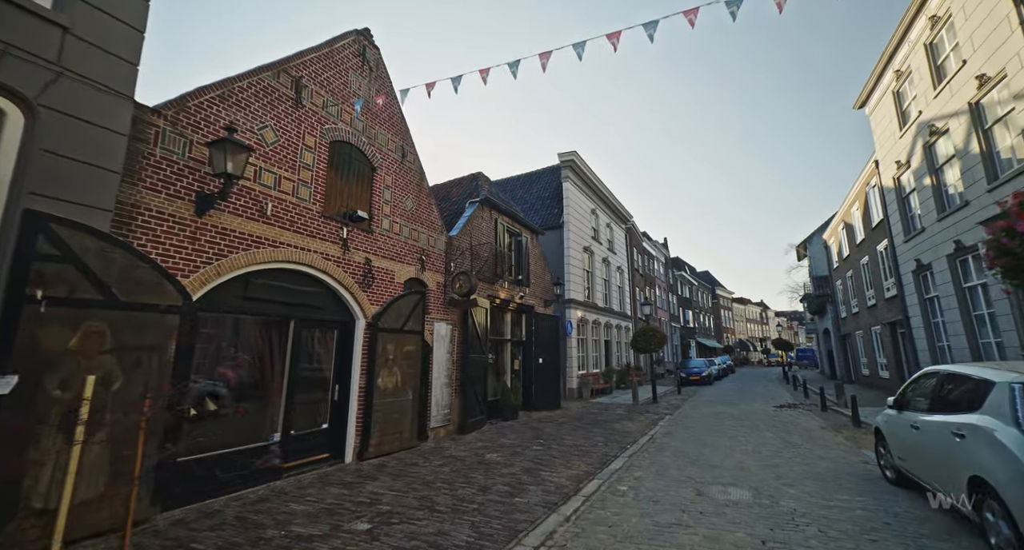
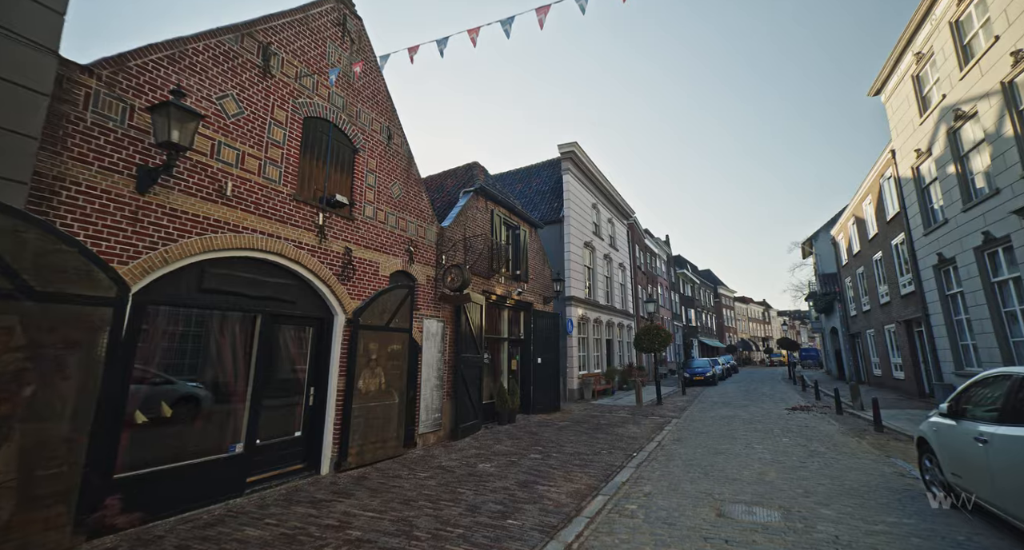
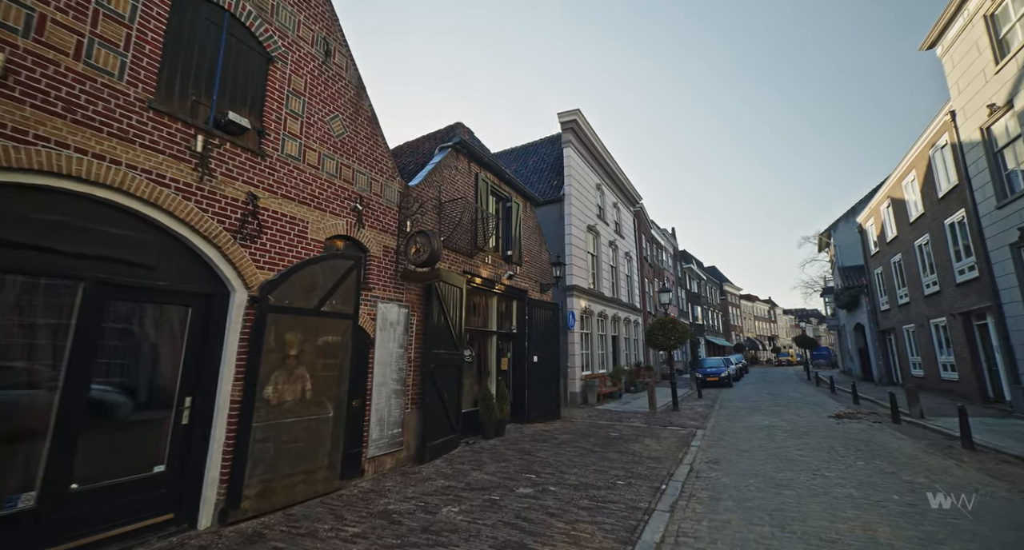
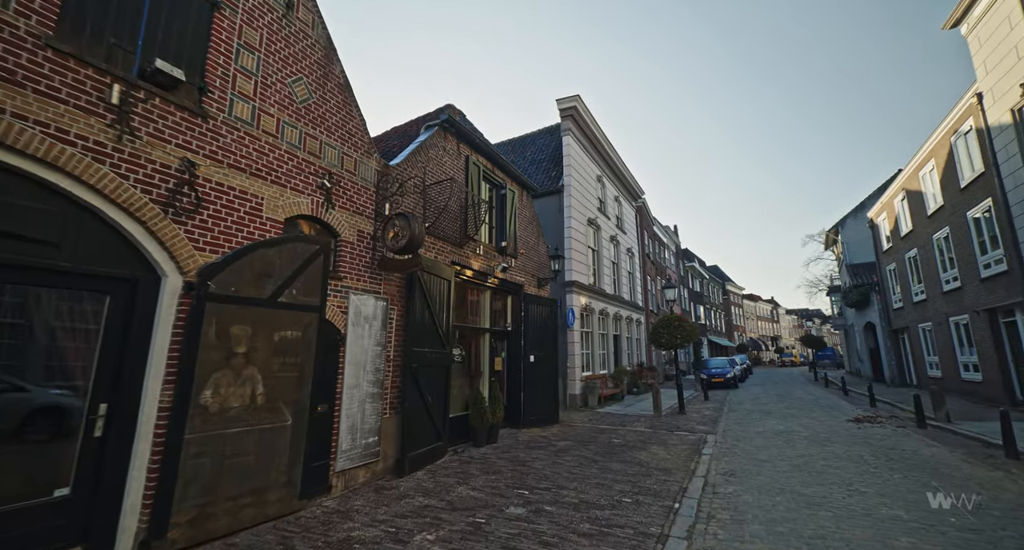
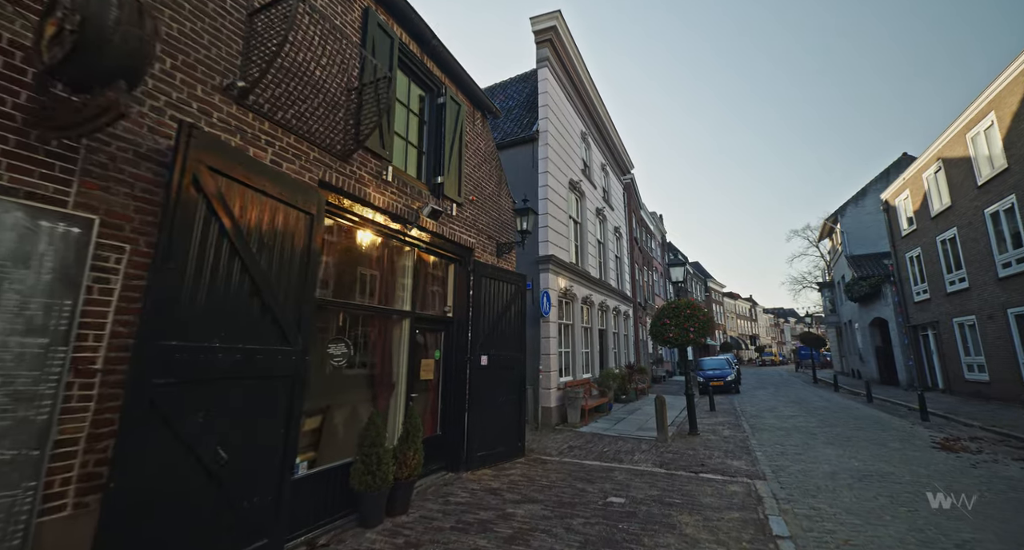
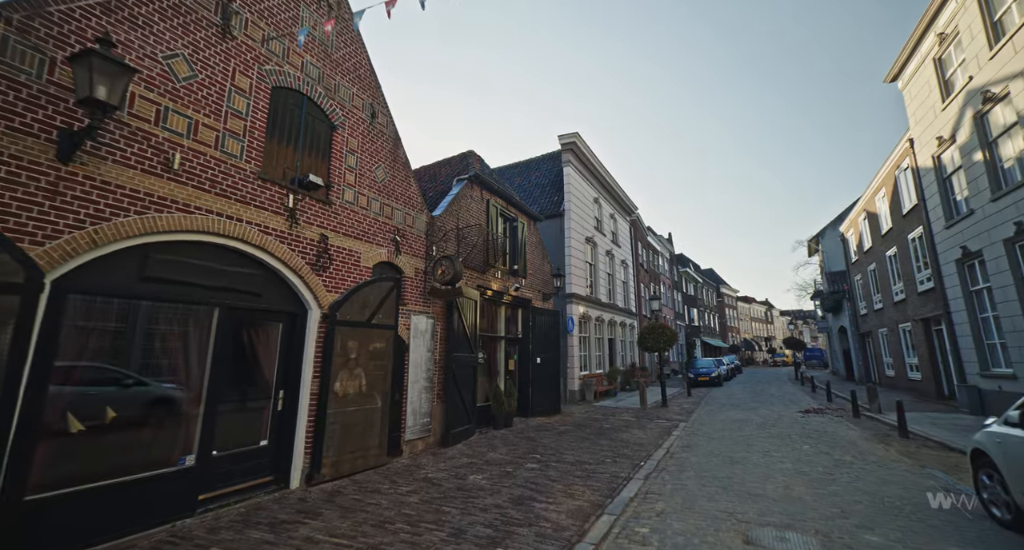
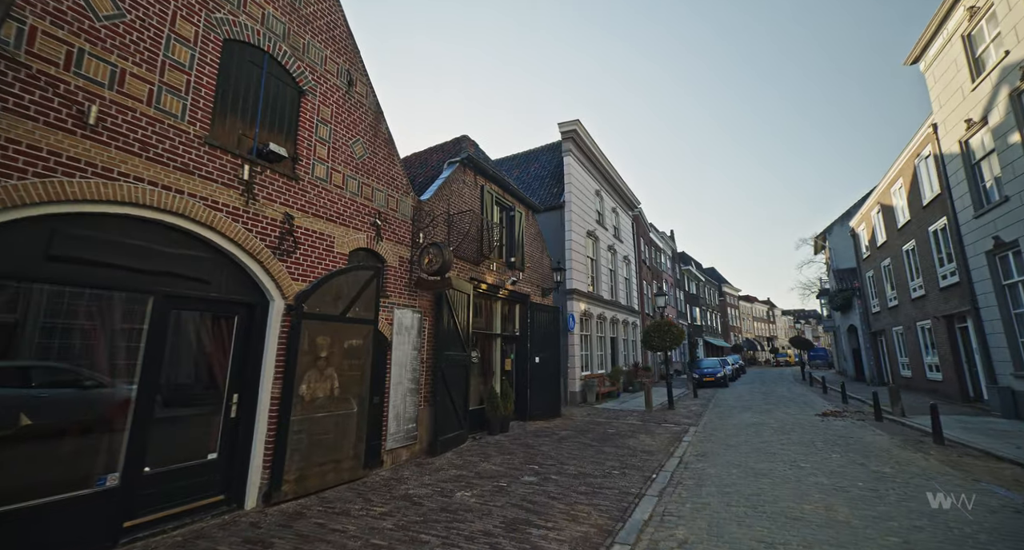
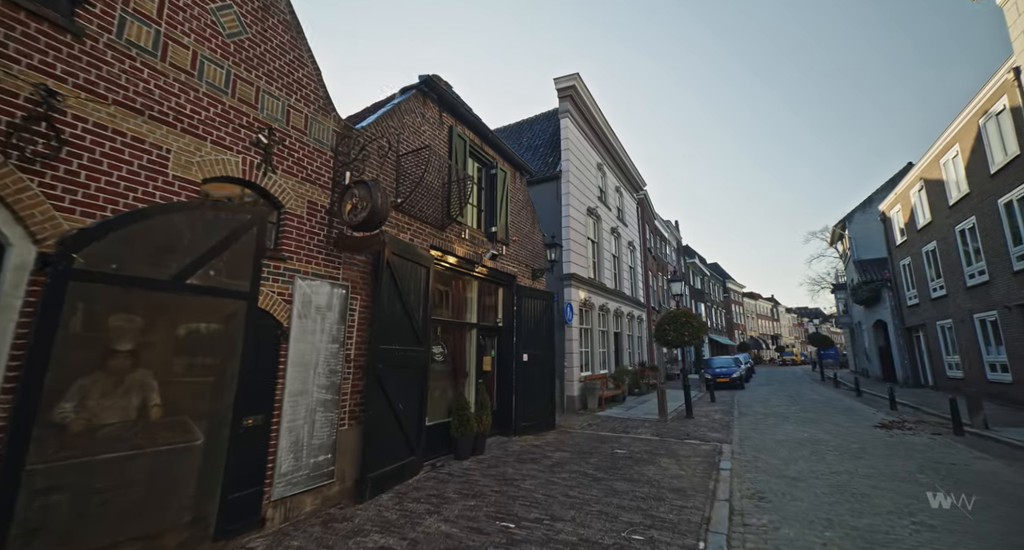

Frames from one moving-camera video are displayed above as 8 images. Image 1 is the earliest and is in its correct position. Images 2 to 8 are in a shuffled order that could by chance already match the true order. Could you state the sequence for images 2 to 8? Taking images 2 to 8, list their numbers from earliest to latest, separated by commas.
2, 6, 7, 3, 4, 8, 5
